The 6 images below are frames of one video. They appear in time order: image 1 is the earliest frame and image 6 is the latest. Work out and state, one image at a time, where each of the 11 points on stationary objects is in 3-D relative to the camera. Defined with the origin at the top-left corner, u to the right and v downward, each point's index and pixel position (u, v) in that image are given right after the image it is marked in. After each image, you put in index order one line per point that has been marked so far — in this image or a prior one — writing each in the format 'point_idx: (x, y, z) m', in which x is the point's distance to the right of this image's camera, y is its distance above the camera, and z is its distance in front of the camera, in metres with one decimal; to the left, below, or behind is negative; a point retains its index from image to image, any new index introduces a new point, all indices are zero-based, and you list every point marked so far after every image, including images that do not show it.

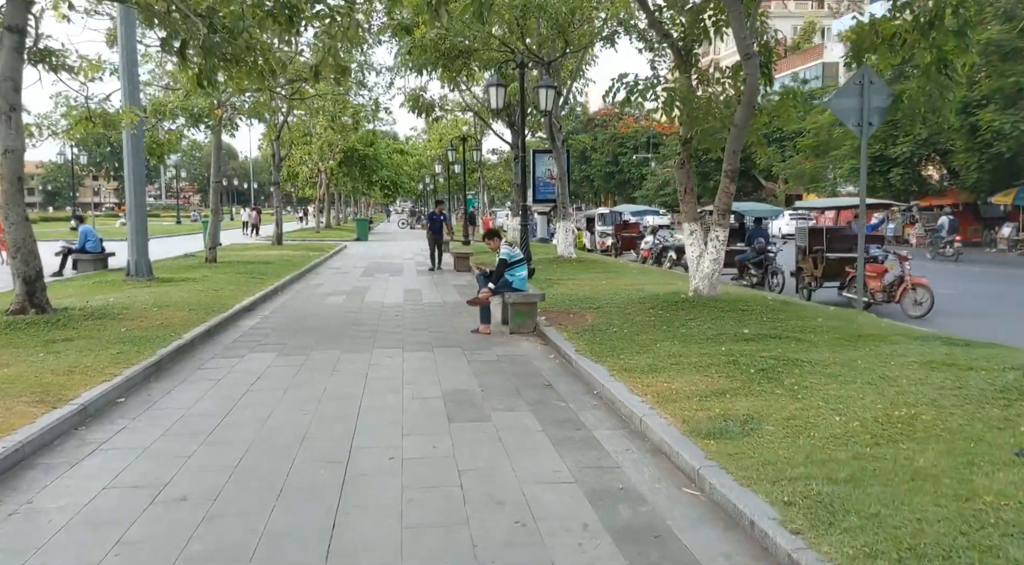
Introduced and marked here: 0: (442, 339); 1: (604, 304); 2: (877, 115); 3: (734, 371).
0: (-0.8, -0.7, +9.8) m
1: (+1.3, -0.3, +11.4) m
2: (+4.8, +2.2, +10.8) m
3: (+1.8, -0.7, +6.6) m
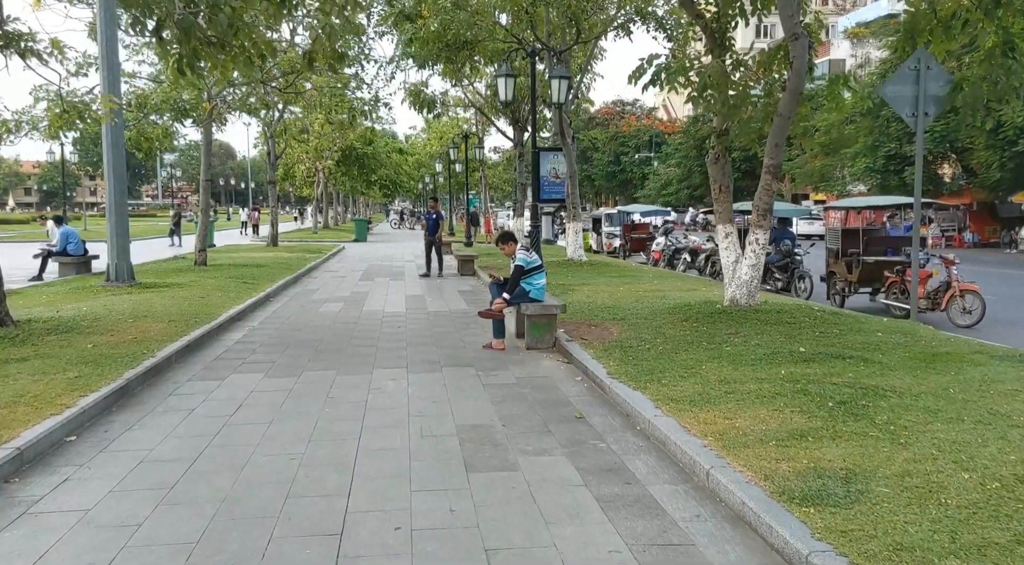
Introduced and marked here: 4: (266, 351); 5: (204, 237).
0: (-0.6, -0.8, +8.7) m
1: (+1.5, -0.4, +10.3) m
2: (+5.0, +2.1, +9.7) m
3: (+2.0, -0.8, +5.5) m
4: (-2.8, -0.8, +9.3) m
5: (-7.2, +1.1, +19.3) m
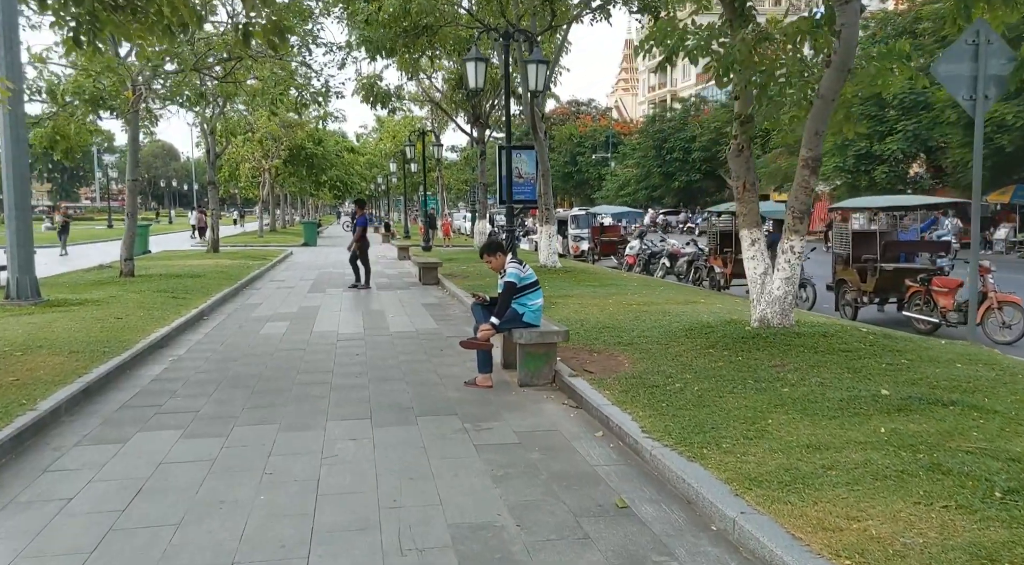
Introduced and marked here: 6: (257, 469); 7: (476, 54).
0: (-0.7, -1.0, +6.9) m
1: (+1.3, -0.6, +8.6) m
2: (+4.8, +2.0, +8.2) m
3: (+2.1, -1.0, +3.9) m
4: (-2.9, -1.0, +7.3) m
5: (-7.9, +0.8, +17.1) m
6: (-1.6, -1.2, +5.1) m
7: (-0.6, +3.8, +13.6) m
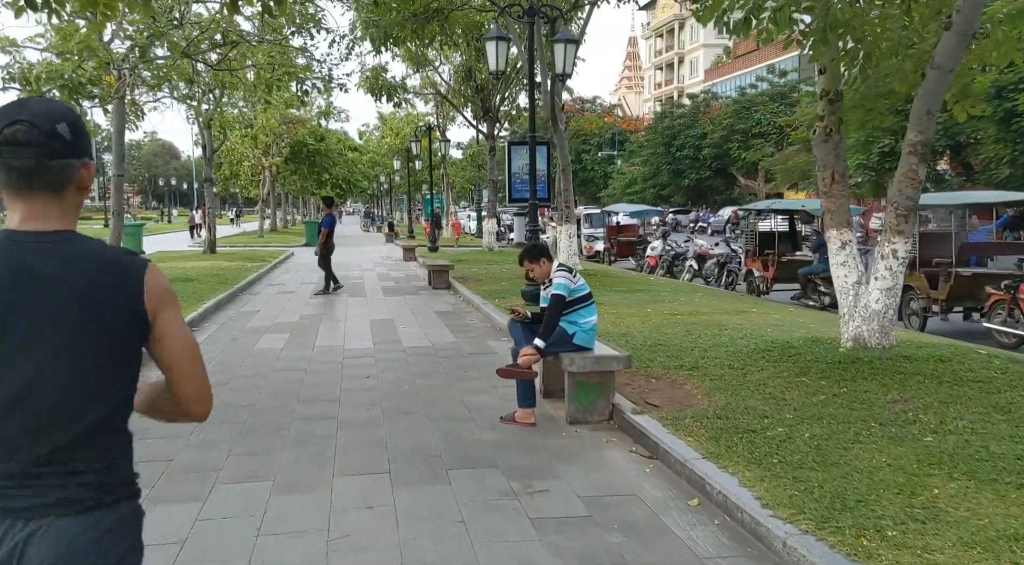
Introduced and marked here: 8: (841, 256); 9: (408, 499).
0: (-0.4, -1.1, +5.5) m
1: (+1.7, -0.7, +7.2) m
2: (+5.1, +1.9, +6.8) m
3: (+2.4, -1.1, +2.5) m
4: (-2.5, -1.1, +5.9) m
5: (-7.5, +0.7, +15.7) m
6: (-1.2, -1.3, +3.7) m
7: (-0.2, +3.7, +12.2) m
8: (+2.8, +0.2, +7.0) m
9: (-0.6, -1.2, +4.4) m
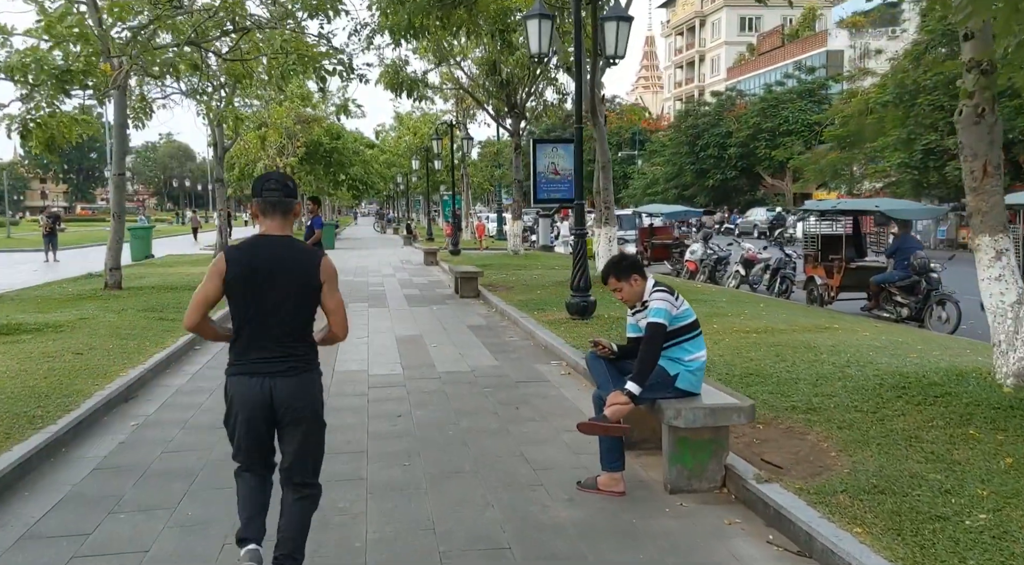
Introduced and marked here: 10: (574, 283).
0: (+0.1, -1.2, +4.1) m
1: (+2.1, -0.8, +5.8) m
2: (+5.6, +1.7, +5.3) m
3: (+2.8, -1.2, +1.0) m
4: (-2.1, -1.2, +4.6) m
5: (-6.9, +0.5, +14.5) m
6: (-0.8, -1.4, +2.4) m
7: (+0.3, +3.5, +10.8) m
8: (+3.3, +0.1, +5.6) m
9: (-0.1, -1.3, +3.1) m
10: (+0.8, 0.0, +10.6) m
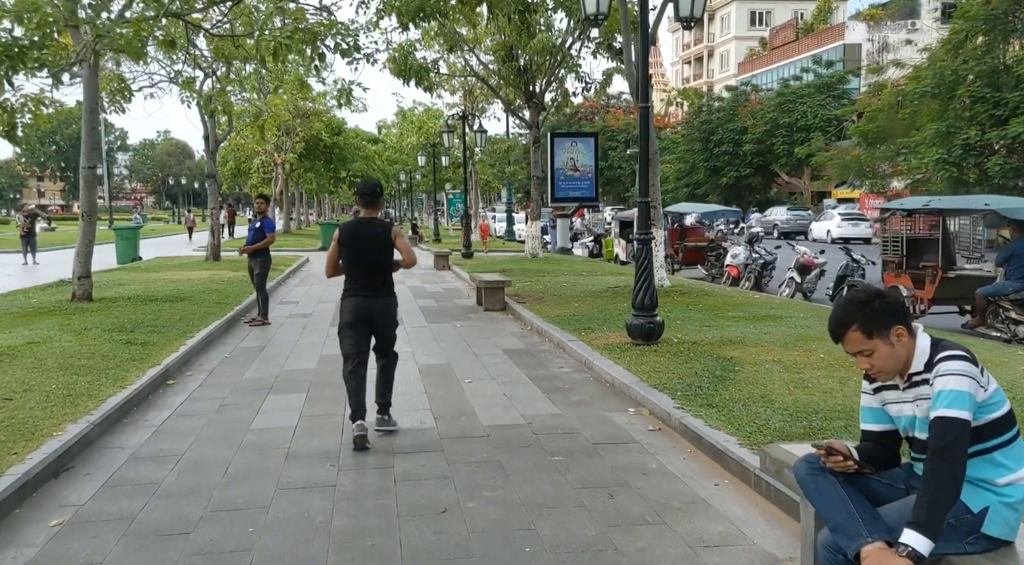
0: (+0.6, -1.4, +2.1) m
1: (+2.6, -1.0, +3.8) m
2: (+6.1, +1.5, +3.3) m
3: (+3.3, -1.4, -1.0) m
4: (-1.6, -1.4, +2.6) m
5: (-6.4, +0.4, +12.4) m
6: (-0.3, -1.6, +0.4) m
7: (+0.8, +3.4, +8.8) m
8: (+3.8, -0.1, +3.6) m
9: (+0.4, -1.5, +1.1) m
10: (+1.3, -0.2, +8.6) m
